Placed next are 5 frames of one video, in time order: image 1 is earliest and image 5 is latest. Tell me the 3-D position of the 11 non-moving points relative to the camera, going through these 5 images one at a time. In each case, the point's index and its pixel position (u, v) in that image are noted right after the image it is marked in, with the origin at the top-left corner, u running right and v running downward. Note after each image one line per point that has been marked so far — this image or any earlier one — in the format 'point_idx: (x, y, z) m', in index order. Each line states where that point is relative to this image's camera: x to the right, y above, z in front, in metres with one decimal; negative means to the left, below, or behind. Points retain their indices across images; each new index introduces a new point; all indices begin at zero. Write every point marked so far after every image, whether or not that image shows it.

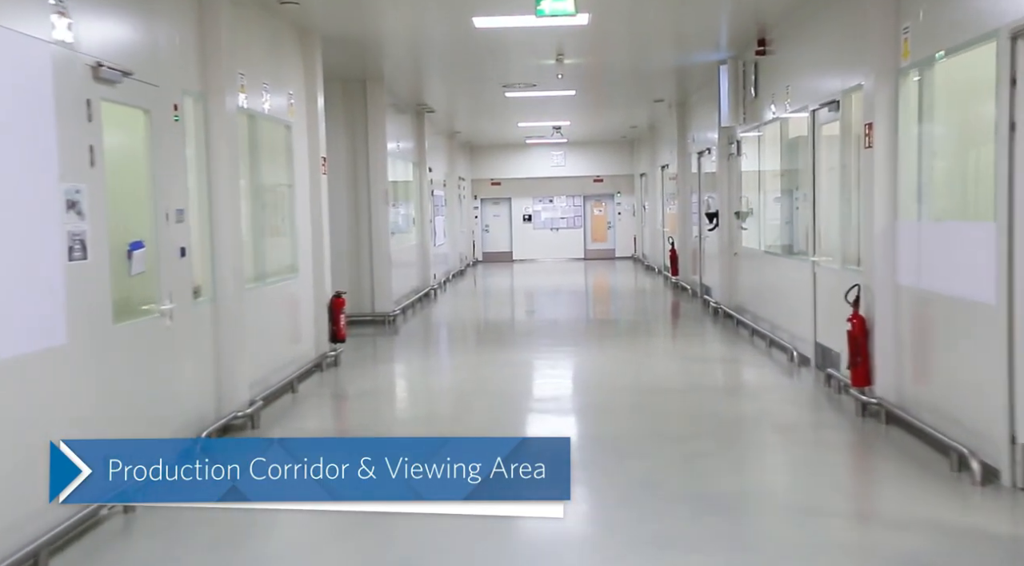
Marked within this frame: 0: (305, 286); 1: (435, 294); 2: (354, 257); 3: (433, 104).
0: (-1.7, 0.0, +7.7) m
1: (-1.3, -0.2, +15.3) m
2: (-1.9, +0.3, +11.0) m
3: (-1.3, +2.9, +14.6) m
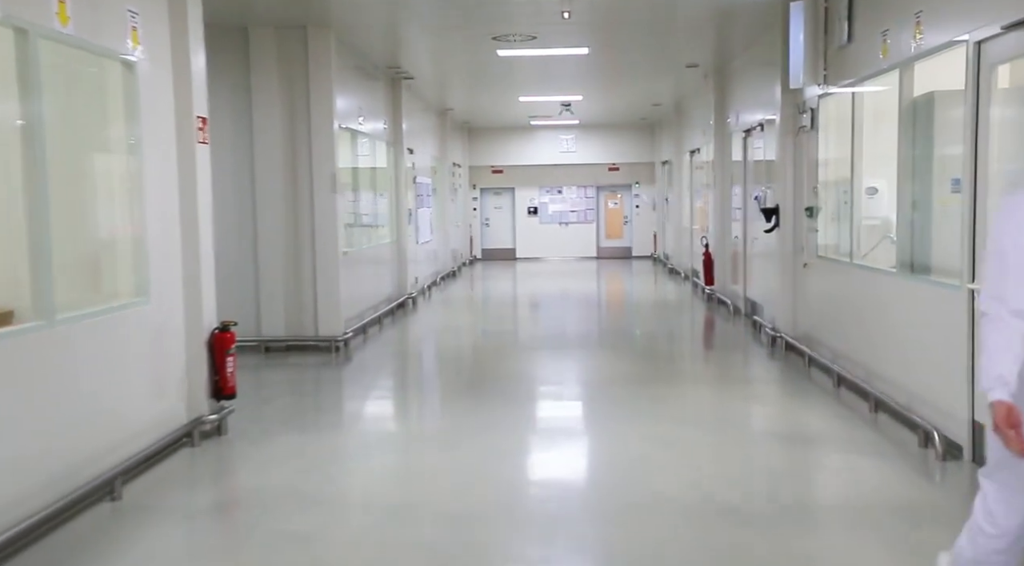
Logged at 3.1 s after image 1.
0: (-1.9, -0.2, +5.0) m
1: (-1.3, -0.3, +12.6) m
2: (-2.0, +0.2, +8.3) m
3: (-1.3, +2.8, +11.9) m
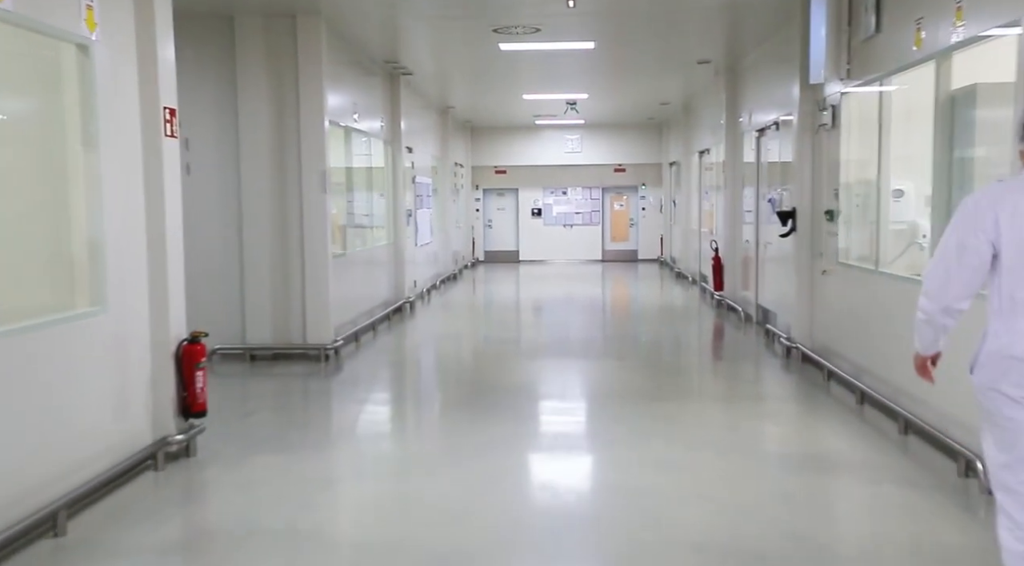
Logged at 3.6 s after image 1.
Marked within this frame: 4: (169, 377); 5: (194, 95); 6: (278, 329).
0: (-1.9, -0.2, +4.6) m
1: (-1.3, -0.3, +12.2) m
2: (-2.0, +0.1, +7.9) m
3: (-1.3, +2.7, +11.4) m
4: (-1.8, -0.5, +4.7) m
5: (-2.7, +1.6, +7.7) m
6: (-2.0, -0.4, +7.9) m
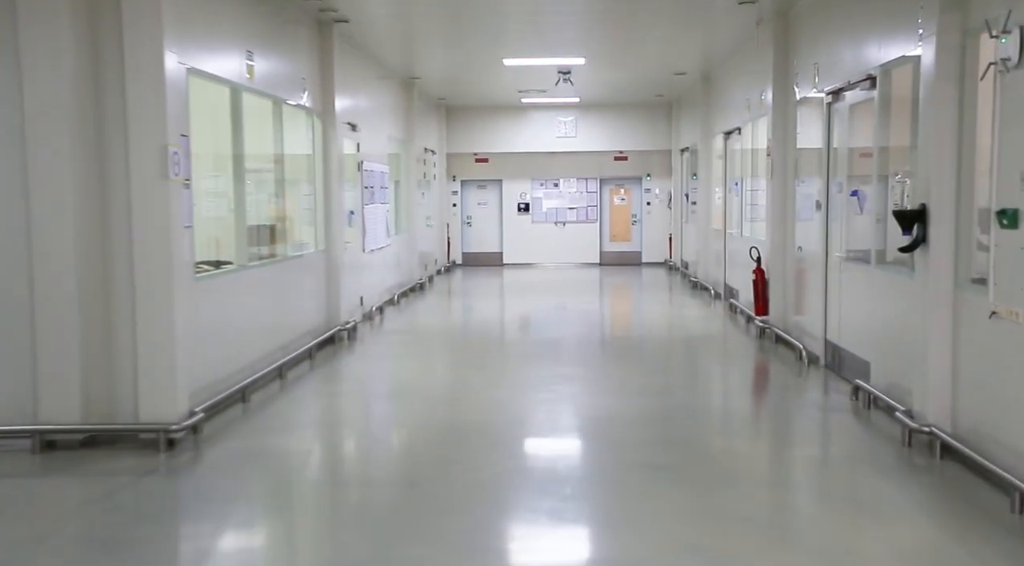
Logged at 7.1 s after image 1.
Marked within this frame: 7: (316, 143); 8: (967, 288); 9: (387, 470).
0: (-2.1, -0.5, +1.6) m
1: (-1.6, -0.5, +9.3) m
2: (-2.2, -0.1, +5.0) m
3: (-1.5, +2.5, +8.5) m
4: (-2.0, -0.7, +1.8) m
5: (-2.9, +1.4, +4.8) m
6: (-2.3, -0.6, +5.0) m
7: (-1.9, +1.3, +8.7) m
8: (+2.3, 0.0, +4.5) m
9: (-0.7, -1.1, +4.9) m
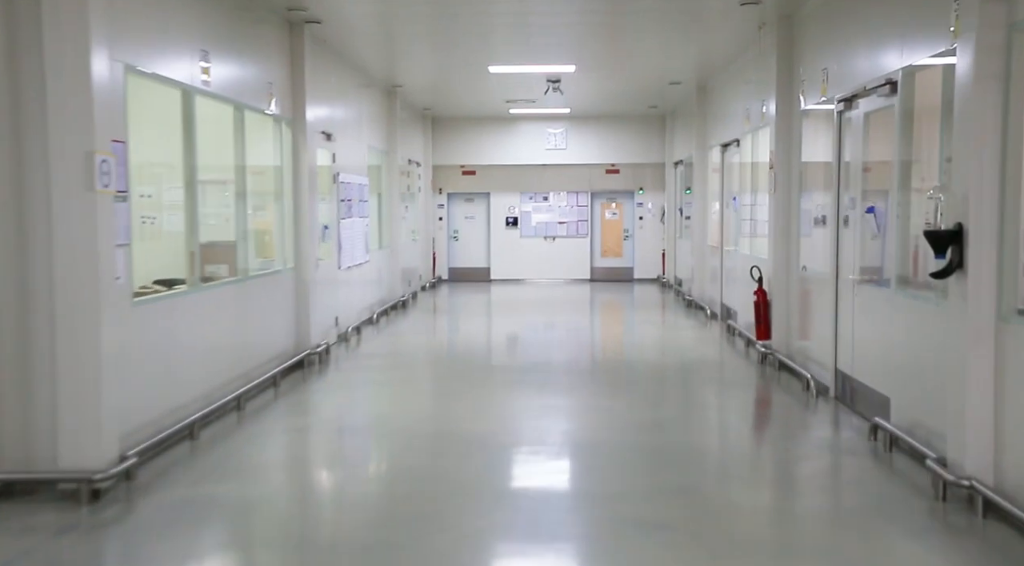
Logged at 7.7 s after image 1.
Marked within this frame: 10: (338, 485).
0: (-2.2, -0.5, +1.0) m
1: (-1.7, -0.7, +8.6) m
2: (-2.3, -0.2, +4.3) m
3: (-1.6, +2.4, +7.9) m
4: (-2.1, -0.8, +1.2) m
5: (-3.0, +1.3, +4.2) m
6: (-2.4, -0.7, +4.4) m
7: (-2.0, +1.2, +8.1) m
8: (+2.2, -0.2, +3.9) m
9: (-0.8, -1.2, +4.3) m
10: (-0.9, -1.2, +4.8) m
